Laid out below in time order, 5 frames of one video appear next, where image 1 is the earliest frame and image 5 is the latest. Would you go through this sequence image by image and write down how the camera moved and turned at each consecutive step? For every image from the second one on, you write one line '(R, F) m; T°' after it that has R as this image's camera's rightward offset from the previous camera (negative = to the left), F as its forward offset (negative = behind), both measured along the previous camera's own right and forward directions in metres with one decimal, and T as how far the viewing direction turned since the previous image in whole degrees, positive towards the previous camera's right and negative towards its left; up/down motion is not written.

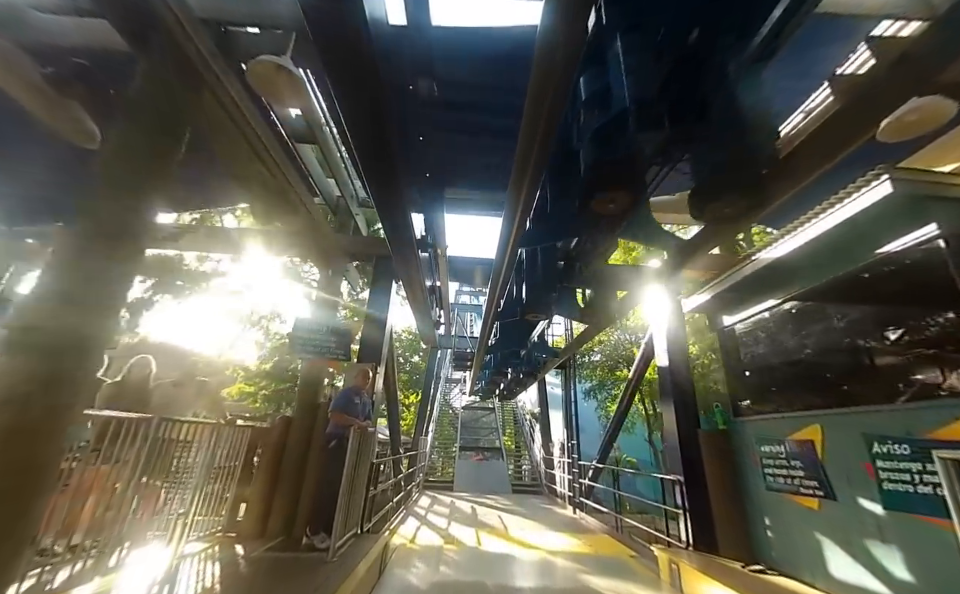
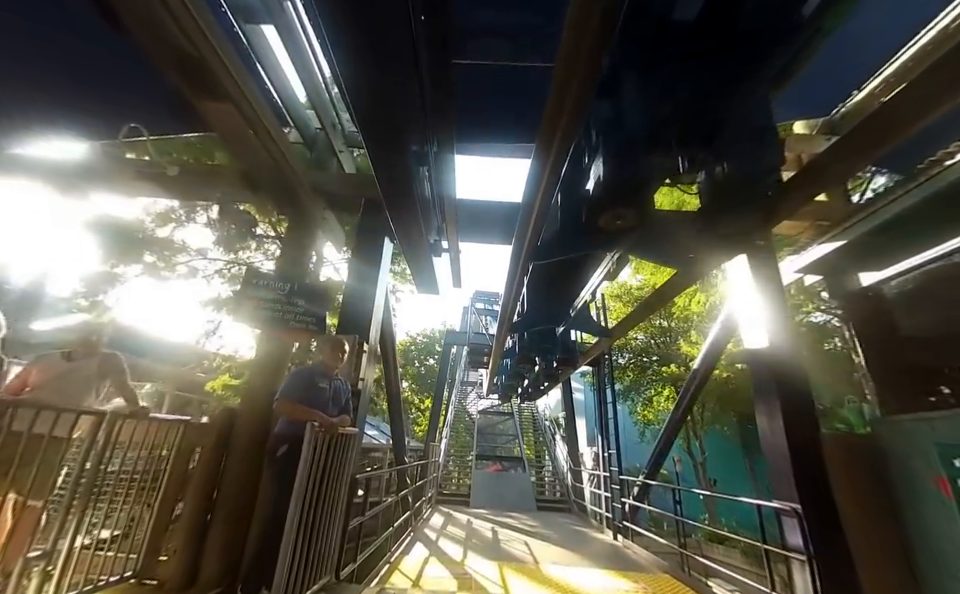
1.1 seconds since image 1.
(-0.1, +1.0) m; -2°
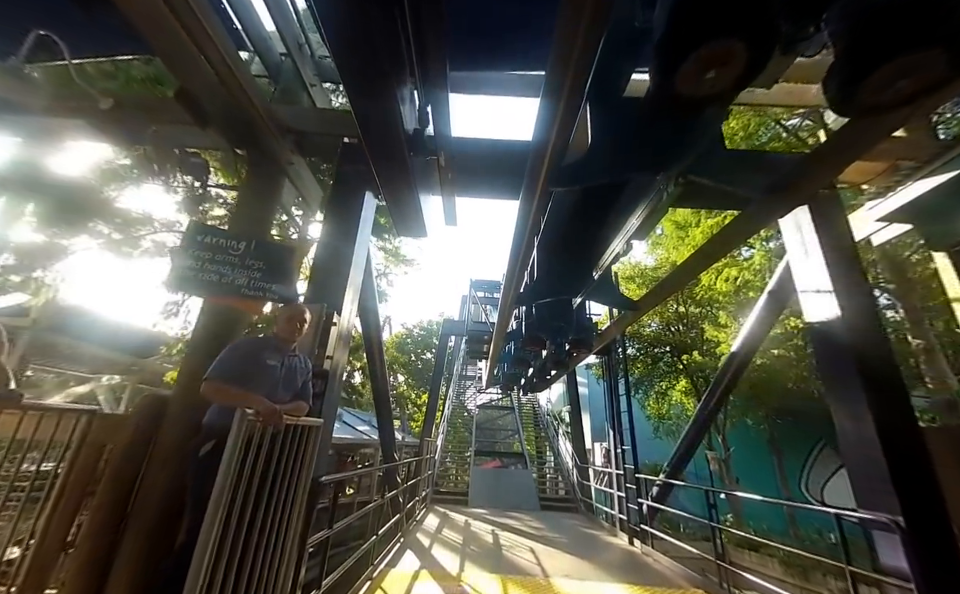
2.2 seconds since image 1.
(0.0, +0.6) m; 0°
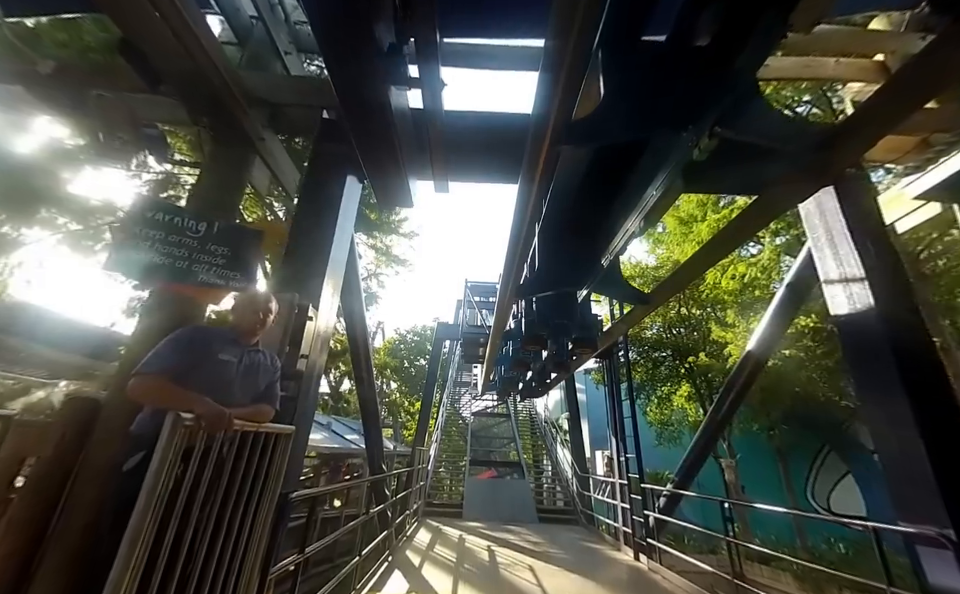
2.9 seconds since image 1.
(0.0, +0.3) m; +1°
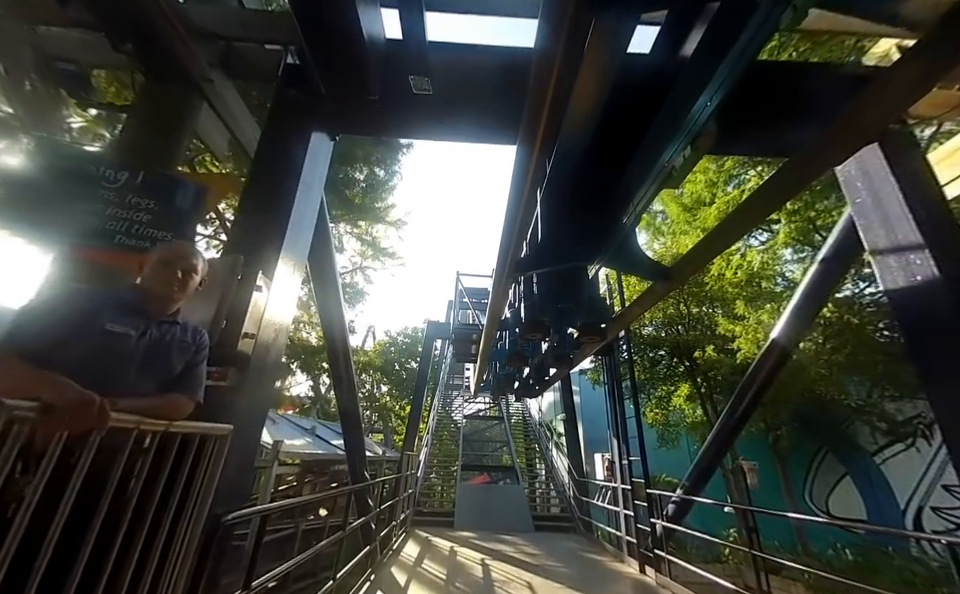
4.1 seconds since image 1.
(0.0, +0.4) m; +1°
